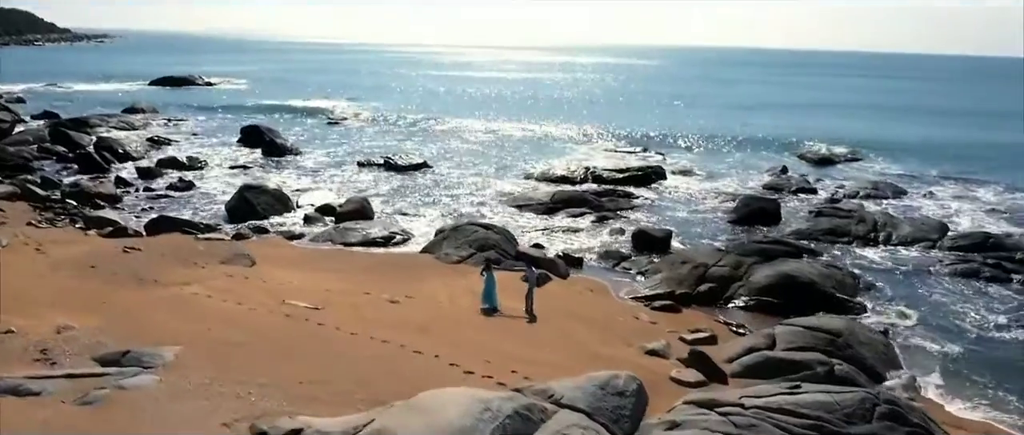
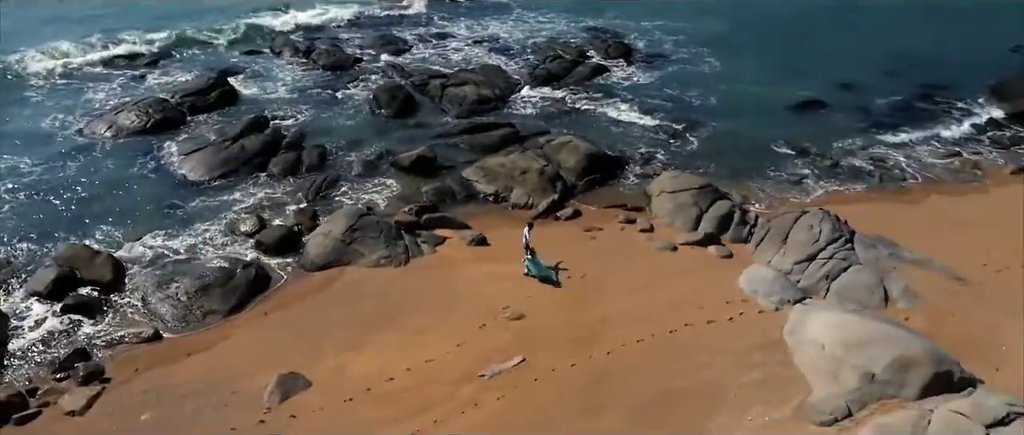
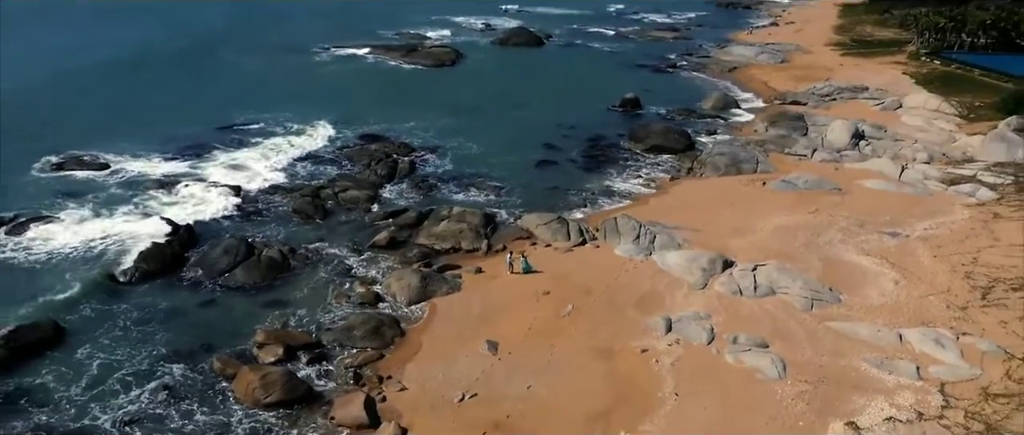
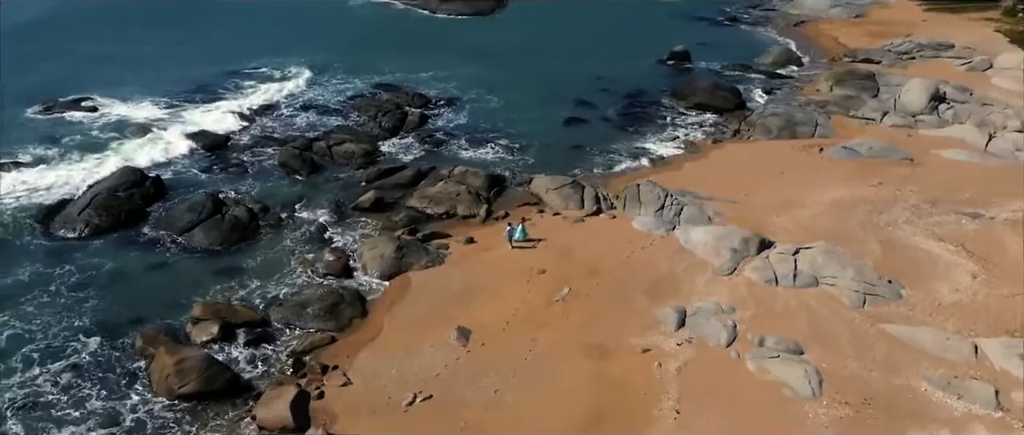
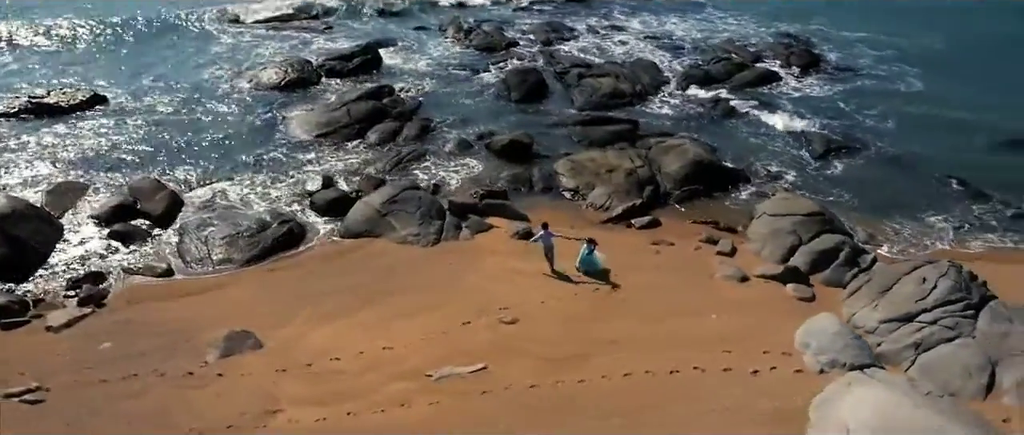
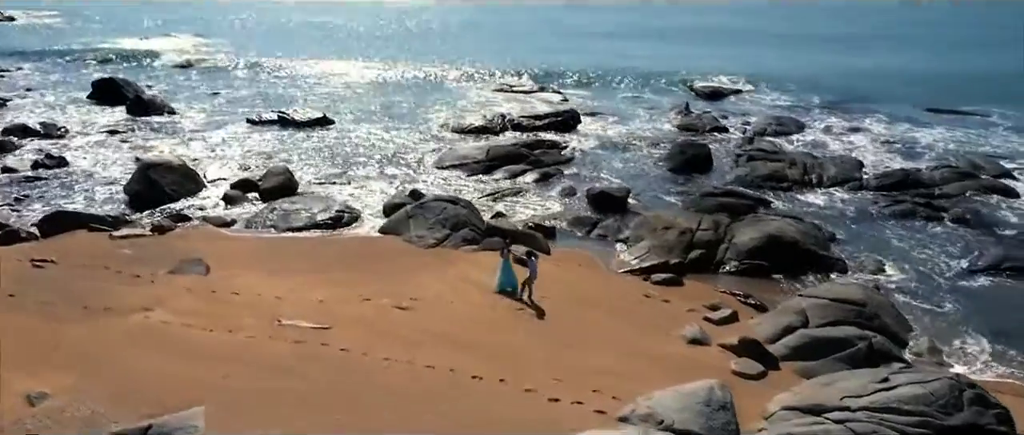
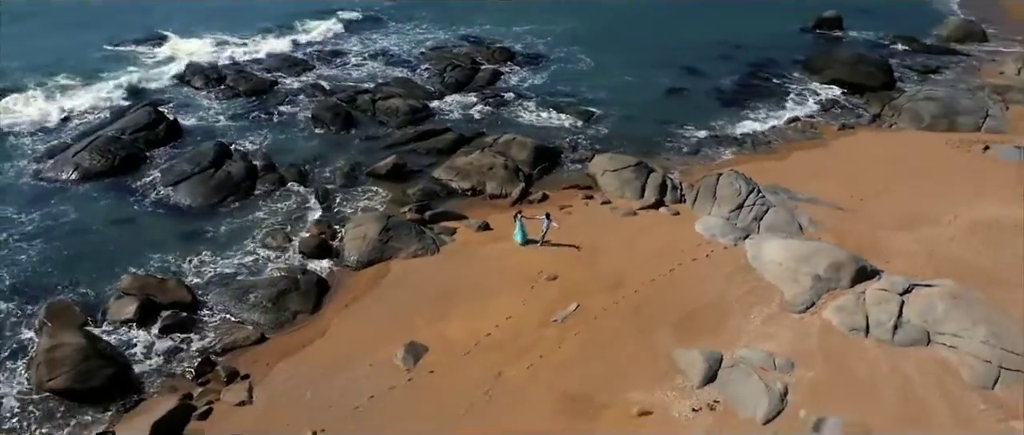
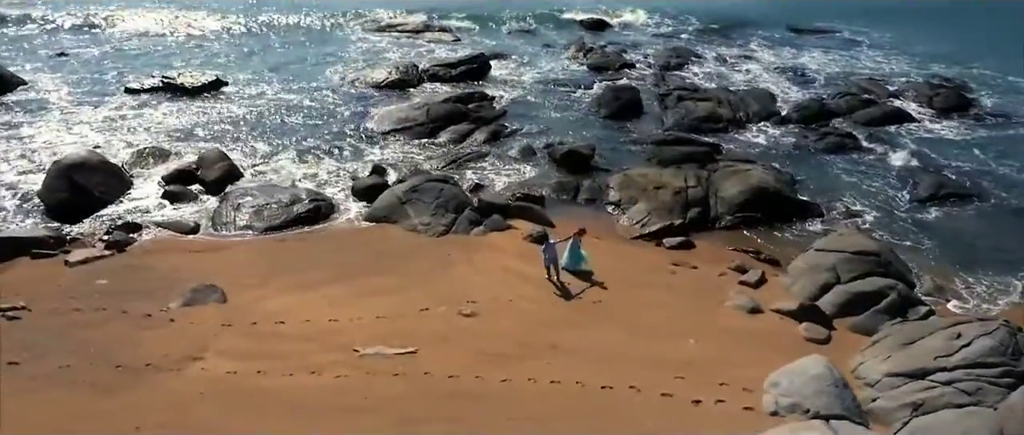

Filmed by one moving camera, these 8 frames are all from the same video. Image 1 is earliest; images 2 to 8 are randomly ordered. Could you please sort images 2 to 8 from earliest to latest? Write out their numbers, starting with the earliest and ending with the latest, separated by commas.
6, 8, 5, 2, 7, 4, 3
